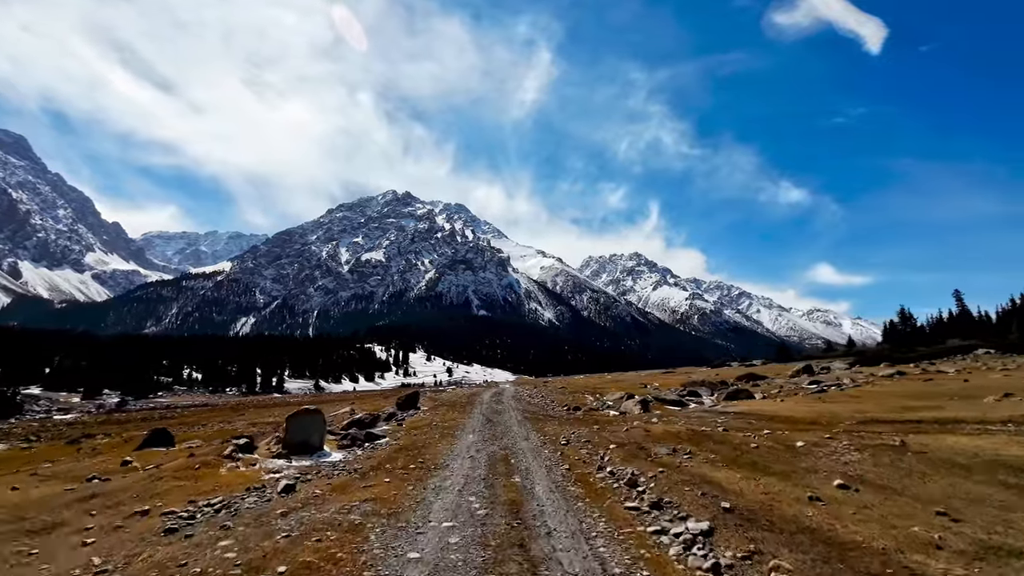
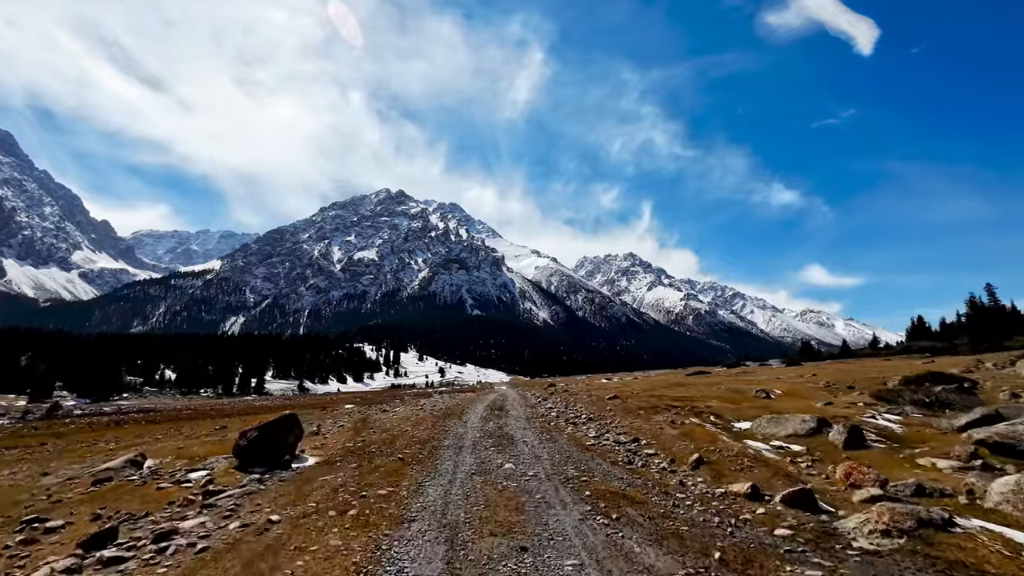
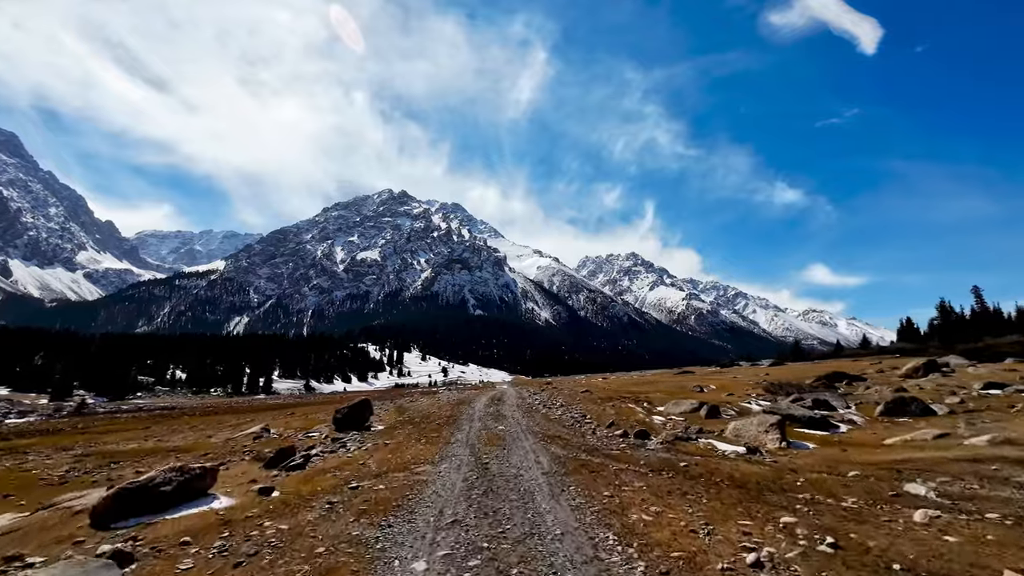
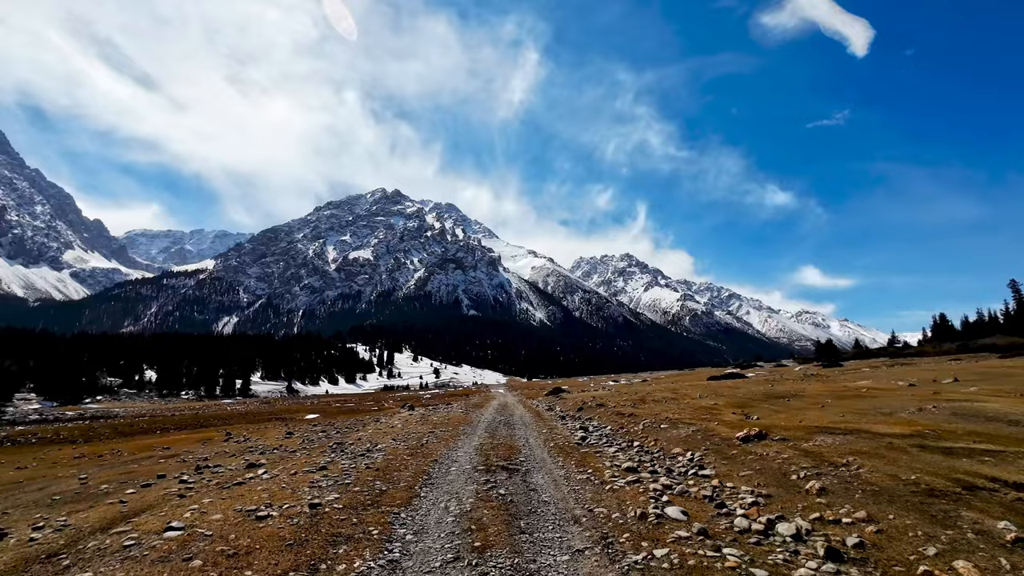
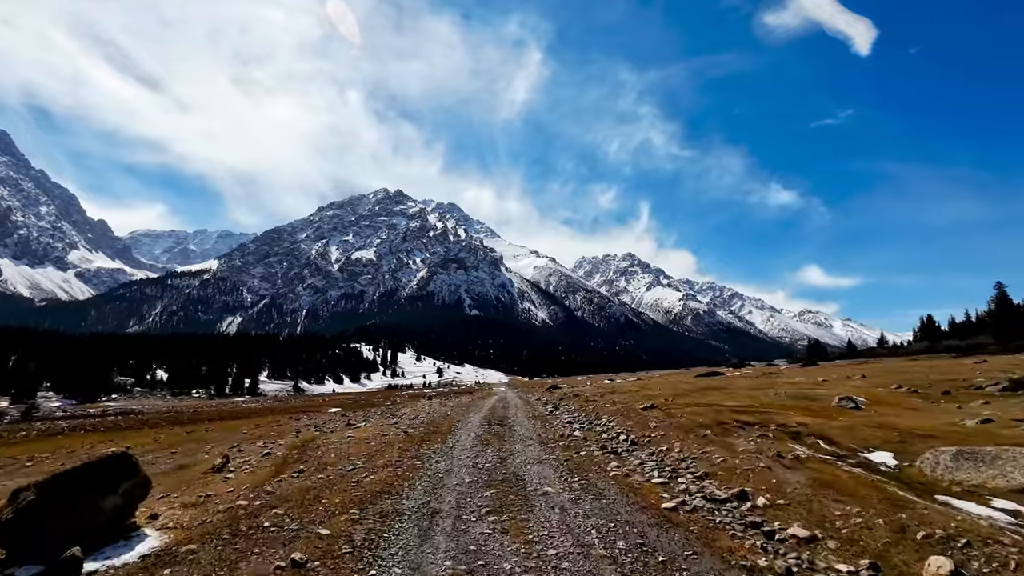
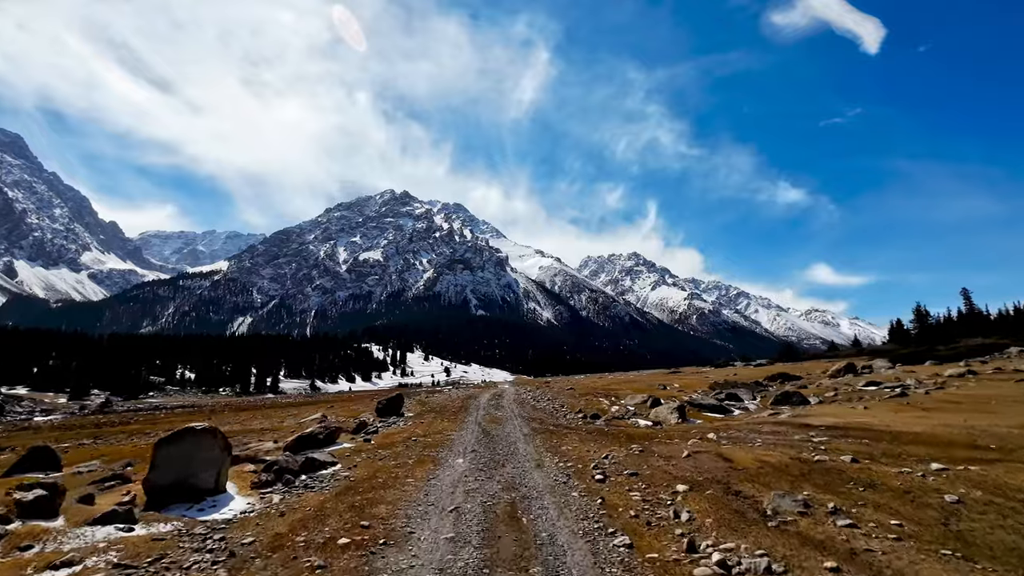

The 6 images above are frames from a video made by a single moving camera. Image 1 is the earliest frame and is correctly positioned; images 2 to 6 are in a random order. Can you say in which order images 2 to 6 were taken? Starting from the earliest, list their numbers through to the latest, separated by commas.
6, 3, 2, 5, 4
